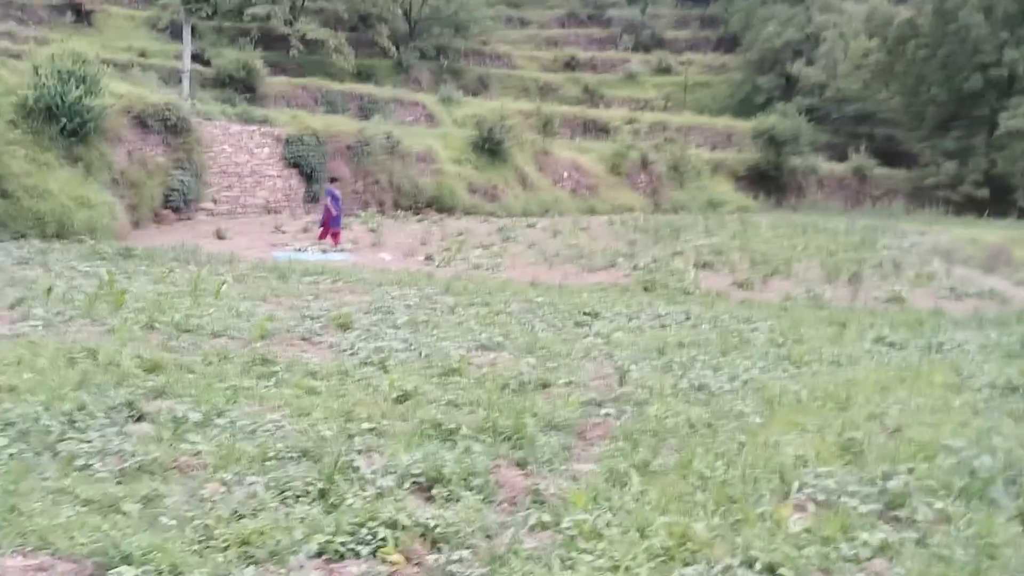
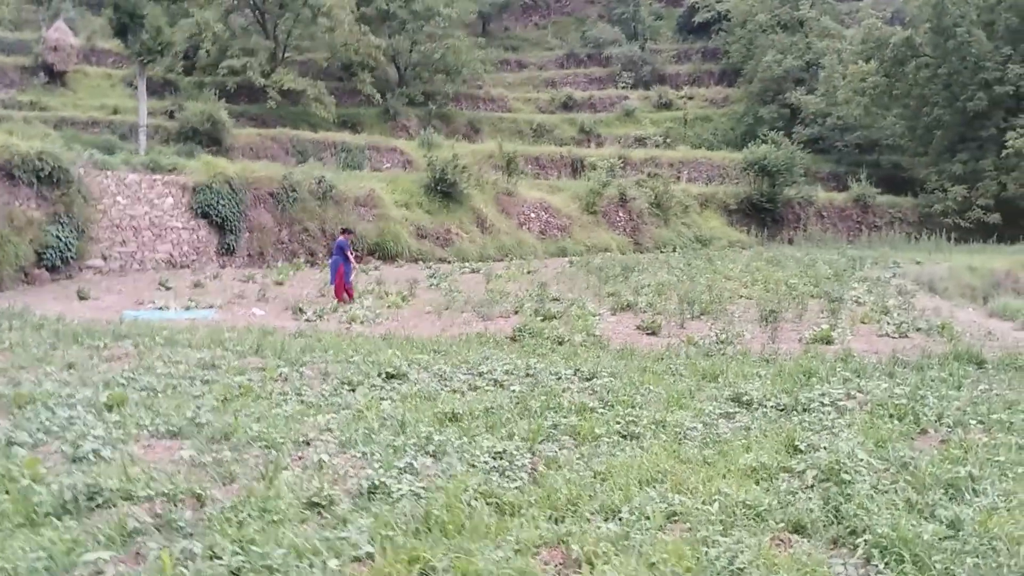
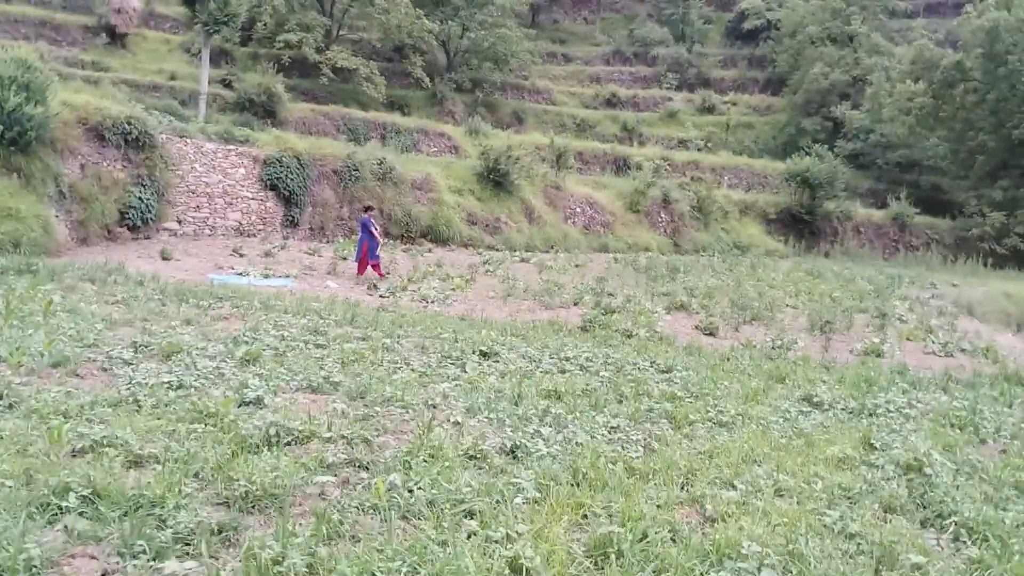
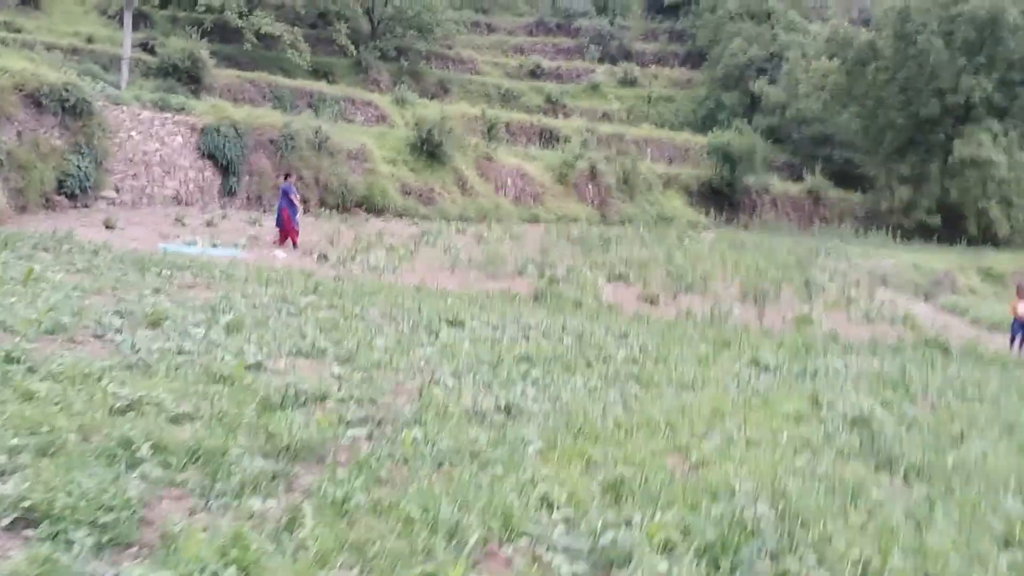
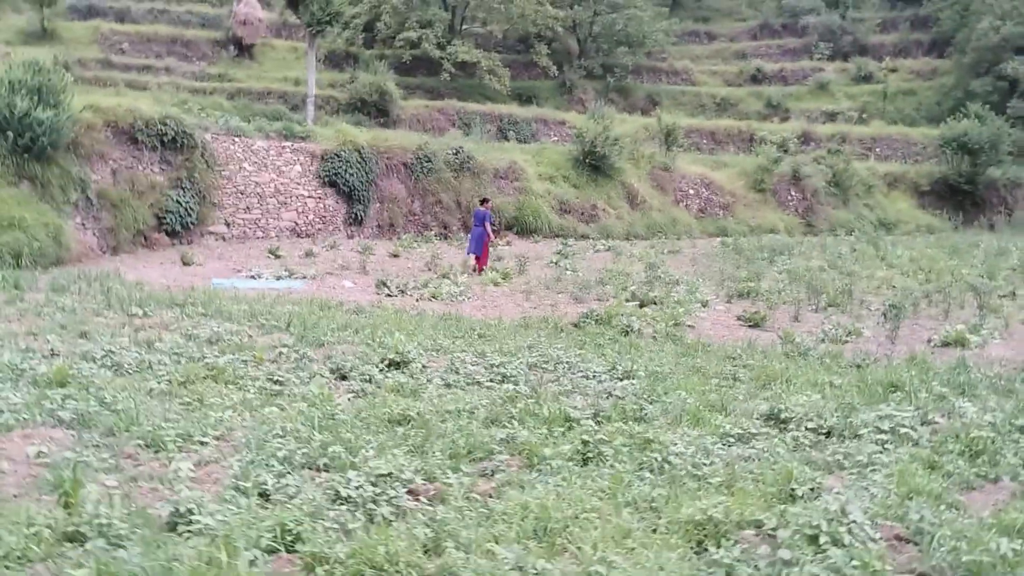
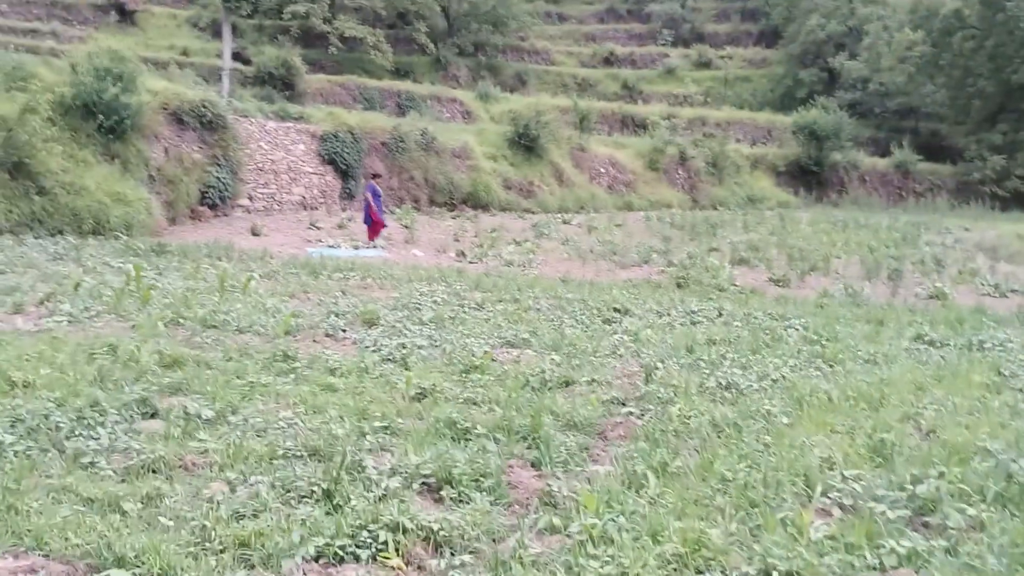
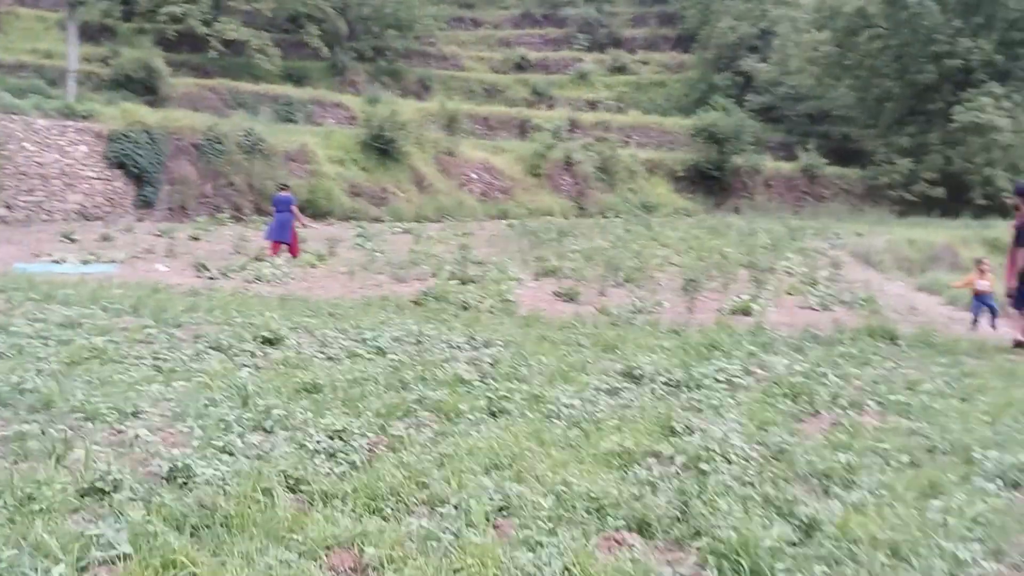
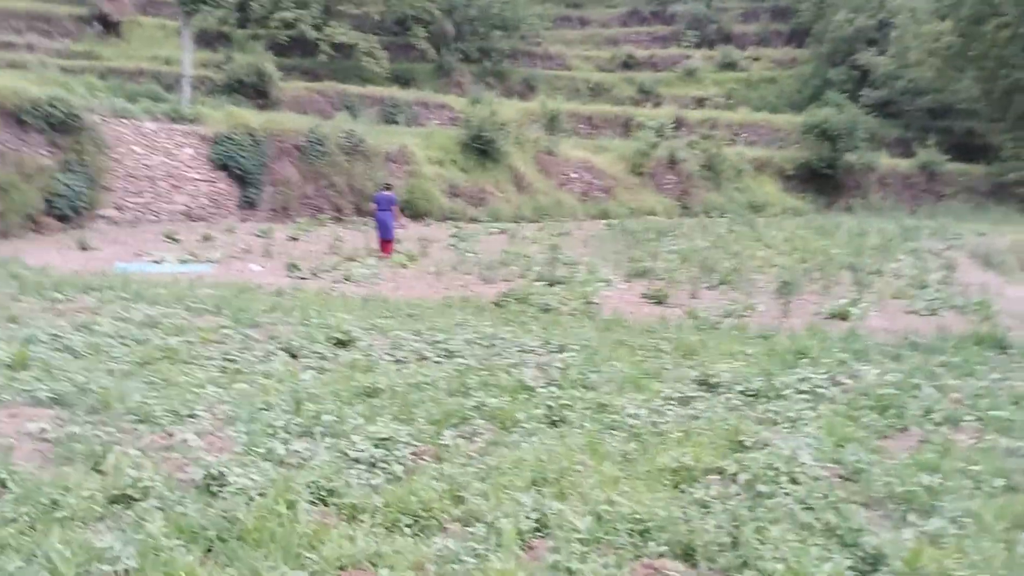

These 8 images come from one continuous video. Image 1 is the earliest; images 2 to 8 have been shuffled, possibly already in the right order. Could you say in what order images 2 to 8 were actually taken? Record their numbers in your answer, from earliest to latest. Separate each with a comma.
6, 4, 3, 2, 7, 8, 5
